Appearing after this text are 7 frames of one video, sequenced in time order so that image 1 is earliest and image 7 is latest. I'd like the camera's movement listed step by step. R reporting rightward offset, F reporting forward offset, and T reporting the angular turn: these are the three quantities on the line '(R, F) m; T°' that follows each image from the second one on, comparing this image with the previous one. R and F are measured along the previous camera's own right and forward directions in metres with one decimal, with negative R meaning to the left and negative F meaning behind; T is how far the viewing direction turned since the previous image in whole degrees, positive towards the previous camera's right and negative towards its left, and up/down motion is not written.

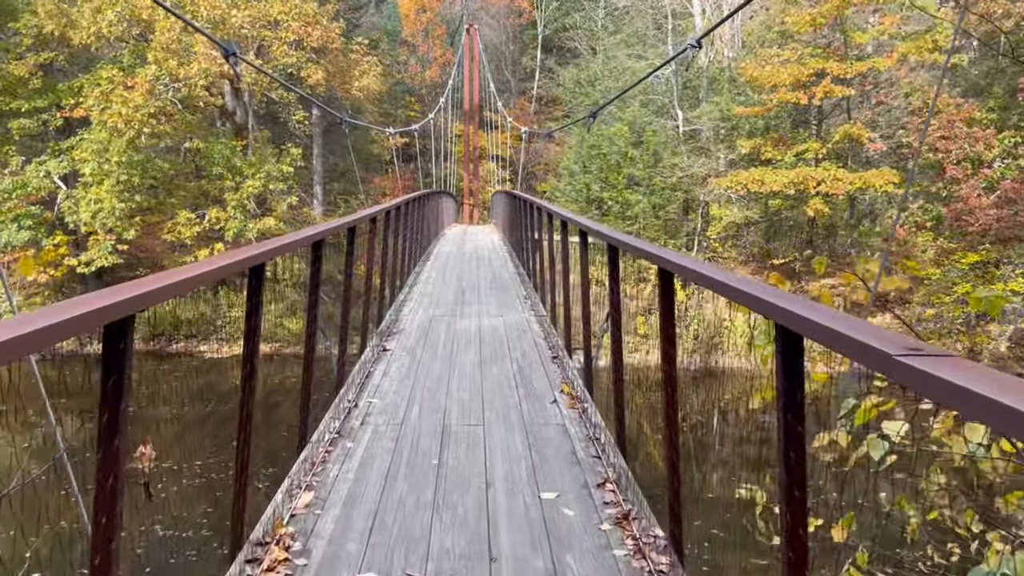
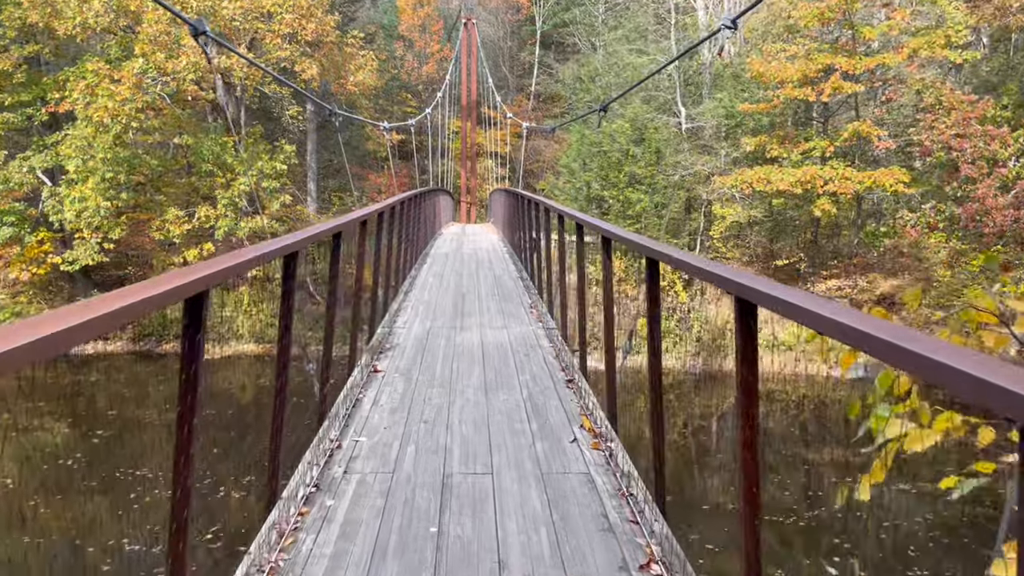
(0.0, +0.3) m; 0°
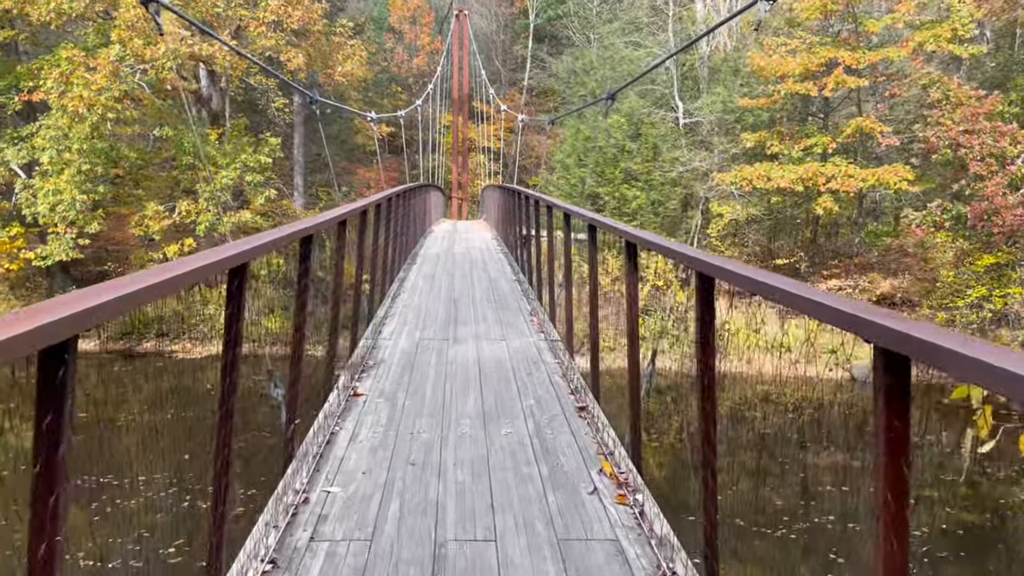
(0.0, +0.3) m; +1°
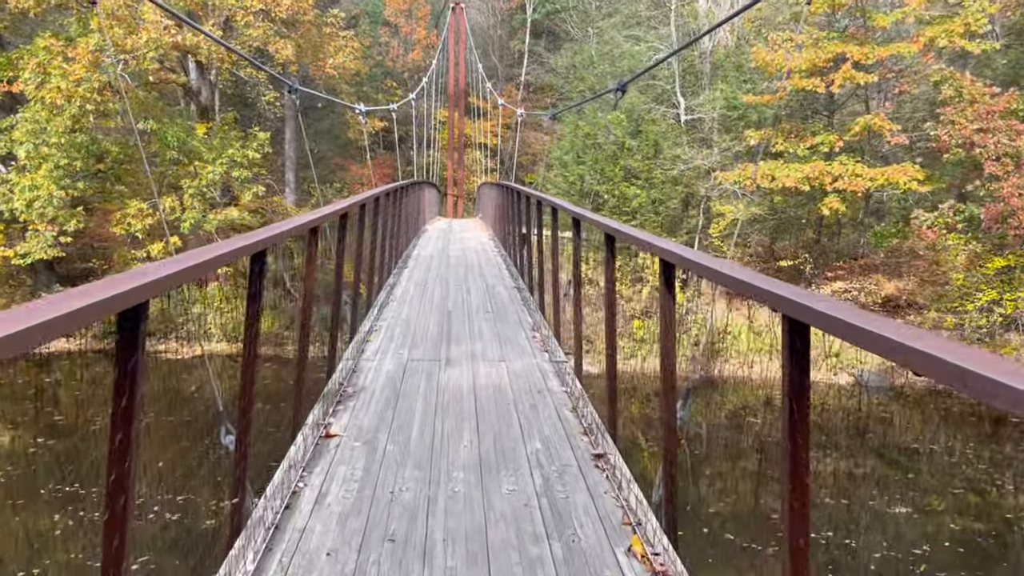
(0.0, +0.3) m; 0°
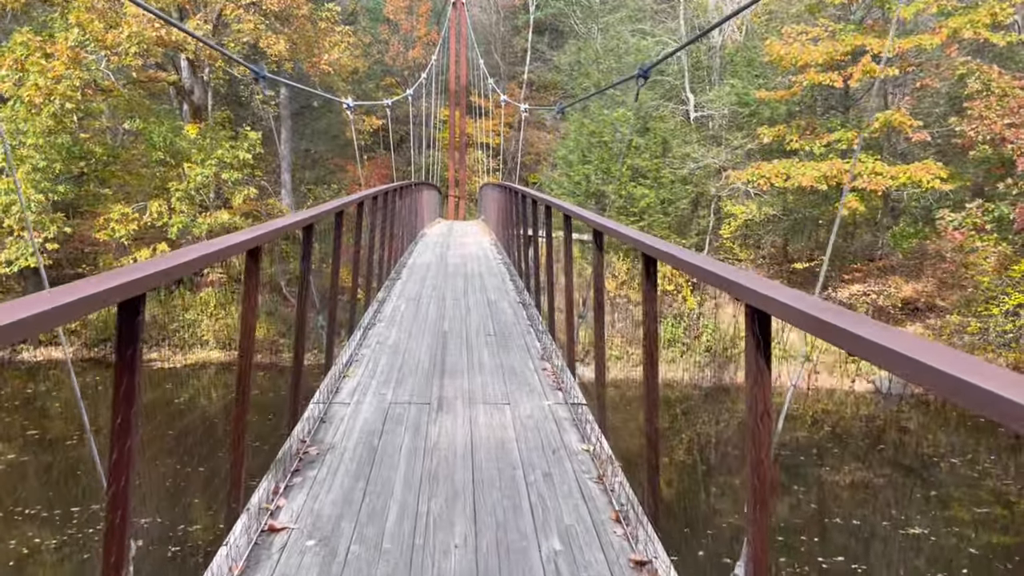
(0.0, +0.4) m; 0°
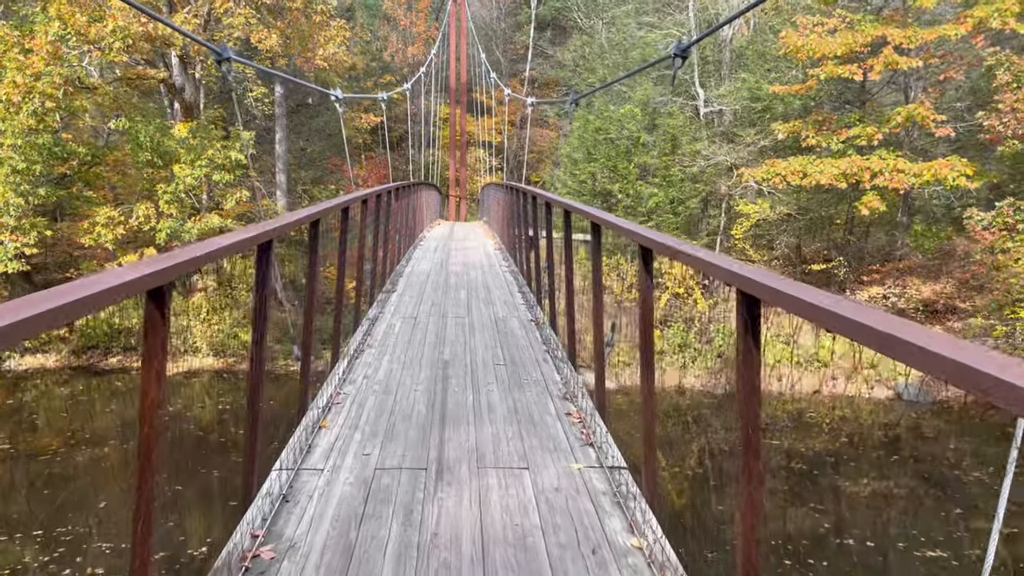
(0.0, +0.4) m; 0°
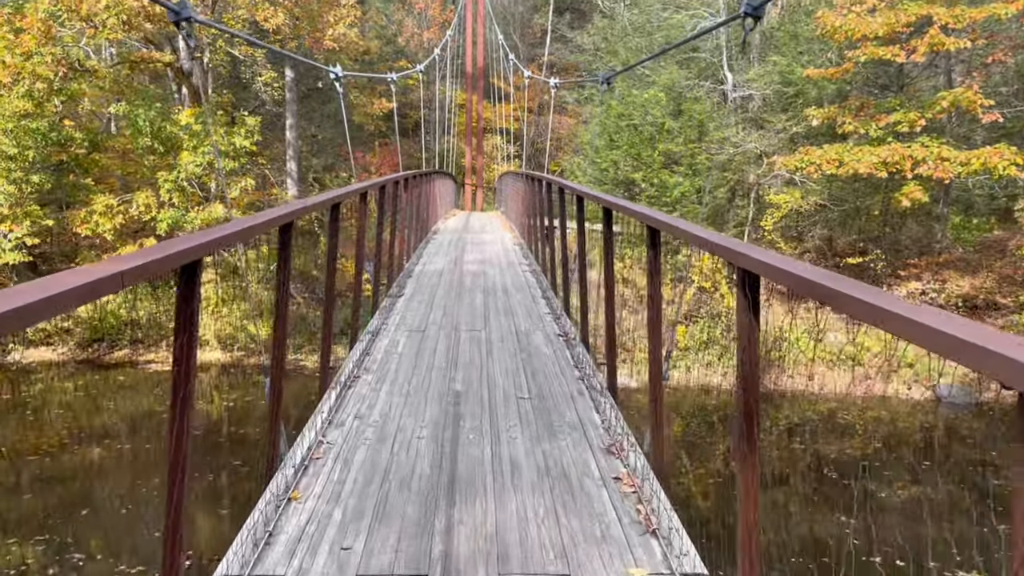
(0.0, +0.4) m; -1°
